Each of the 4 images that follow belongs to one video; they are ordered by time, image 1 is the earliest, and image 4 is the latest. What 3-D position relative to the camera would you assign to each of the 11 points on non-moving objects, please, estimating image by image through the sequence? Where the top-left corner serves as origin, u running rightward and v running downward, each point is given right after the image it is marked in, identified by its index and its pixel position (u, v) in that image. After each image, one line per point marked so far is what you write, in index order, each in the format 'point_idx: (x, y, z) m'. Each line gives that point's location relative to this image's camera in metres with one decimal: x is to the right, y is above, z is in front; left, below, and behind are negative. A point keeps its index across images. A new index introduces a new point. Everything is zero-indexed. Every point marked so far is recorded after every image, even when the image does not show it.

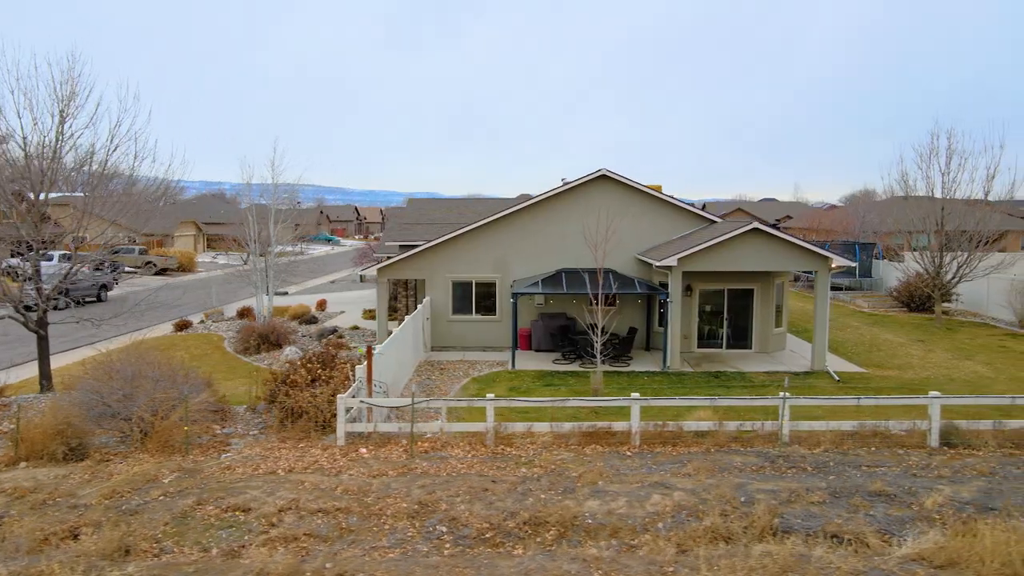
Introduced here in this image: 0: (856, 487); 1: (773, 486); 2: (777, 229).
0: (+3.7, -2.2, +7.4) m
1: (+2.8, -2.2, +7.4) m
2: (+5.6, +1.3, +14.6) m
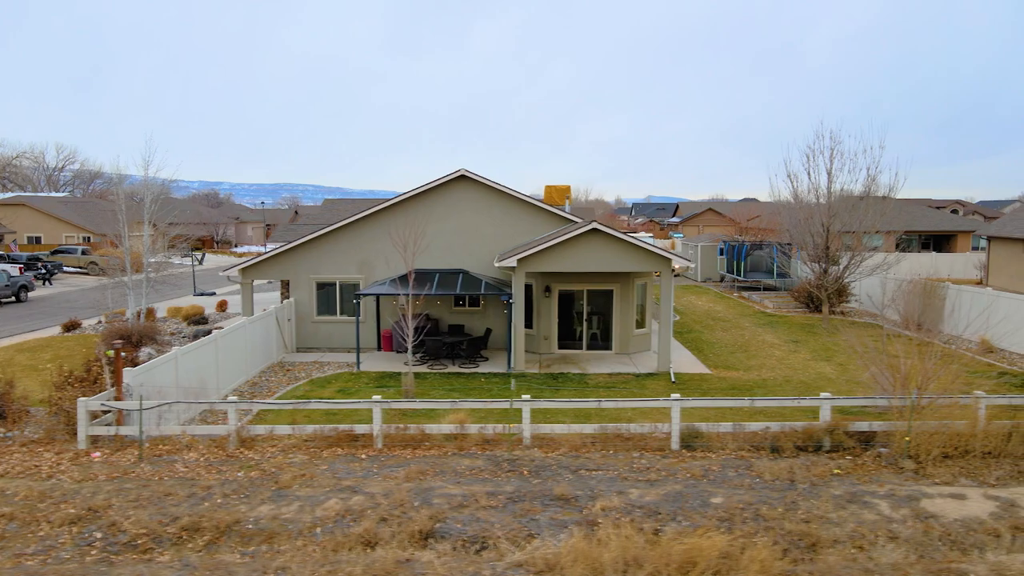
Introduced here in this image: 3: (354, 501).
0: (+0.3, -2.2, +7.4) m
1: (-0.6, -2.2, +7.4) m
2: (+2.2, +1.3, +14.5) m
3: (-1.6, -2.2, +7.1) m
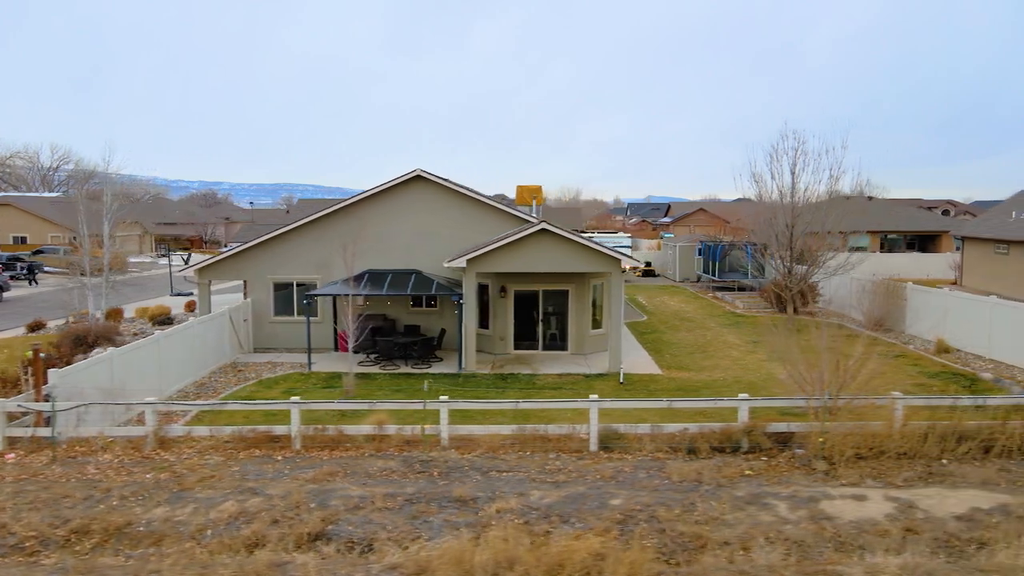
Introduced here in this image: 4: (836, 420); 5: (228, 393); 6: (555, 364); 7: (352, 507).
0: (-0.7, -2.2, +7.3) m
1: (-1.6, -2.2, +7.3) m
2: (+1.1, +1.3, +14.5) m
3: (-2.7, -2.2, +7.1) m
4: (+4.1, -1.7, +8.7) m
5: (-5.7, -2.1, +13.7) m
6: (+1.1, -1.8, +16.0) m
7: (-1.6, -2.2, +7.0) m
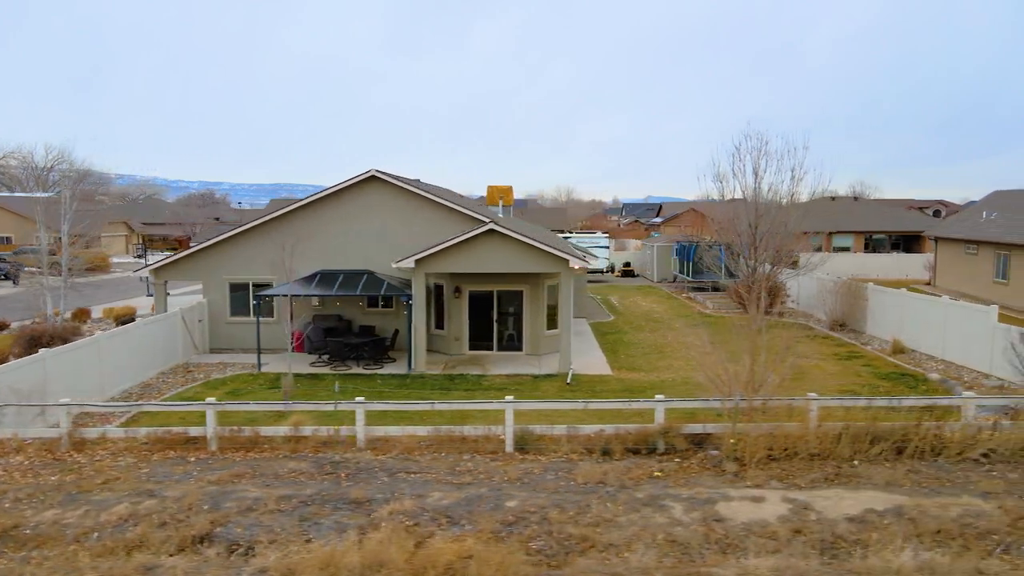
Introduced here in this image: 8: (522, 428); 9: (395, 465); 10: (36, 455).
0: (-1.8, -2.2, +7.3) m
1: (-2.7, -2.2, +7.3) m
2: (0.0, +1.2, +14.5) m
3: (-3.8, -2.2, +7.1) m
4: (+3.1, -1.7, +8.7) m
5: (-6.8, -2.1, +13.7) m
6: (0.0, -1.8, +16.0) m
7: (-2.7, -2.3, +7.0) m
8: (+0.1, -1.8, +8.9) m
9: (-1.4, -2.2, +8.4) m
10: (-6.1, -2.1, +8.7) m
